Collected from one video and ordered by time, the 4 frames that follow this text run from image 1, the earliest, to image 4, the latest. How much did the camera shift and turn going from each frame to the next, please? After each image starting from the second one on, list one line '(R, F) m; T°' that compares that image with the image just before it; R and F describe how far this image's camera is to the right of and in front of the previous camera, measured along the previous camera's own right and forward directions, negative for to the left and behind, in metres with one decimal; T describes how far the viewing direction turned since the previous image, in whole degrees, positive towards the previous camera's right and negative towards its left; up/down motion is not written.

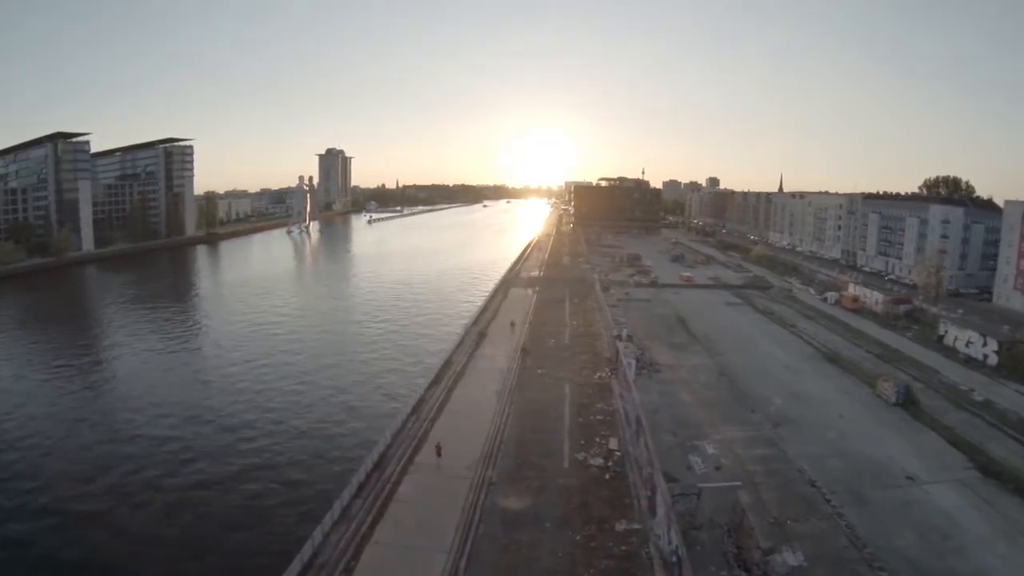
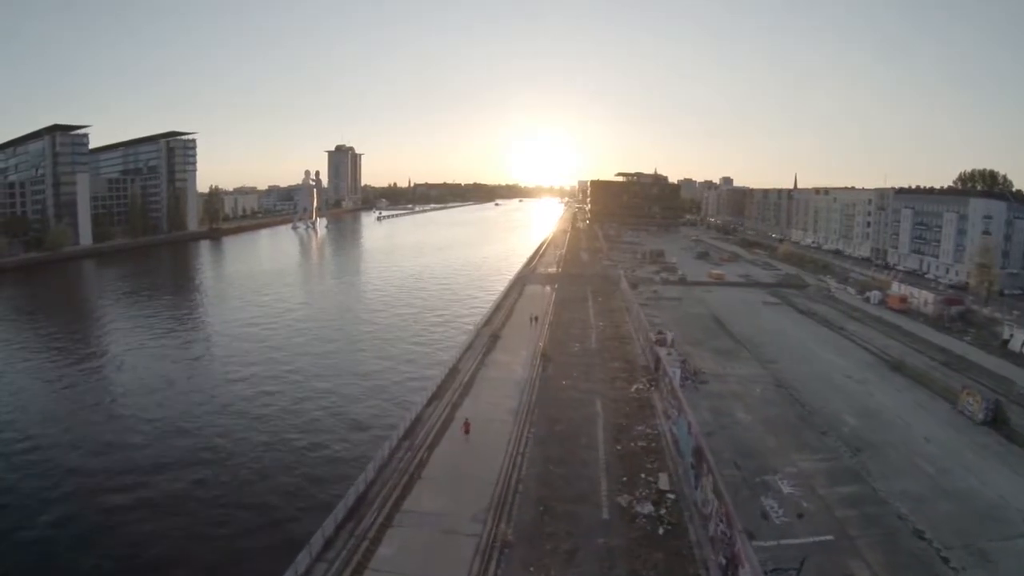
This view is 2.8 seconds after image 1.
(-0.1, +2.7) m; -1°
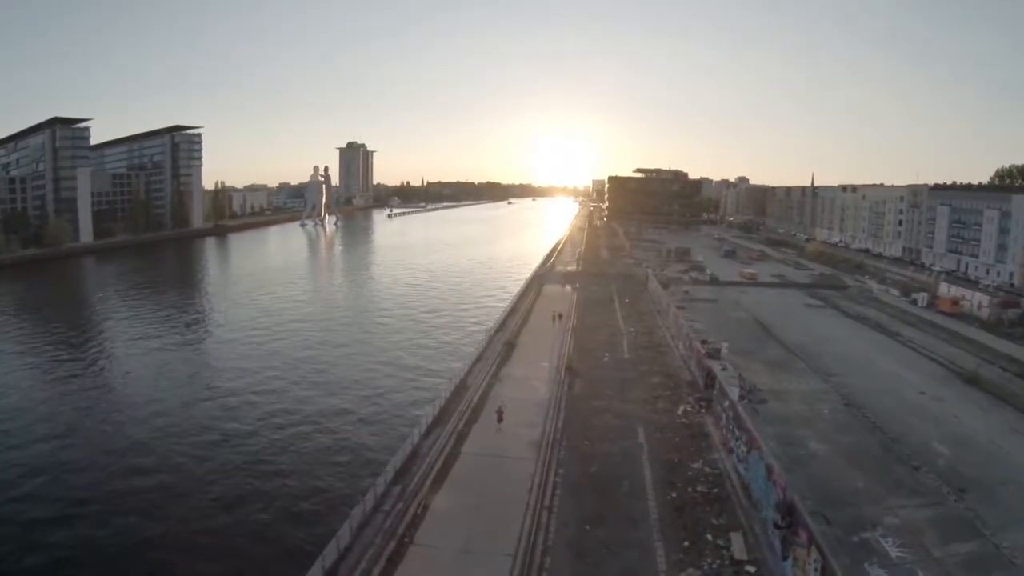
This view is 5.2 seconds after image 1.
(-0.1, +2.3) m; -1°
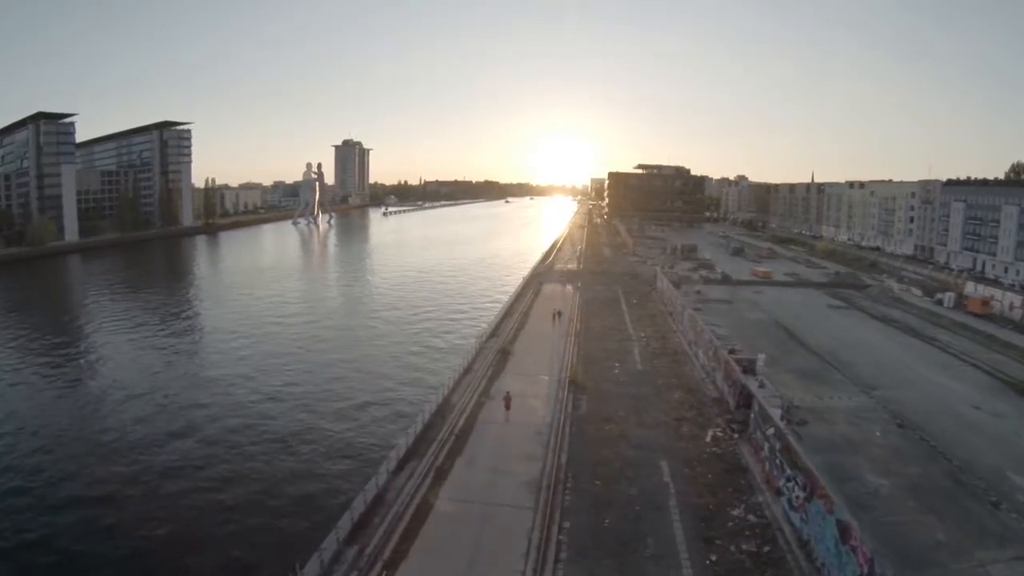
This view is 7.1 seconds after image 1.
(+0.1, +1.8) m; 0°
